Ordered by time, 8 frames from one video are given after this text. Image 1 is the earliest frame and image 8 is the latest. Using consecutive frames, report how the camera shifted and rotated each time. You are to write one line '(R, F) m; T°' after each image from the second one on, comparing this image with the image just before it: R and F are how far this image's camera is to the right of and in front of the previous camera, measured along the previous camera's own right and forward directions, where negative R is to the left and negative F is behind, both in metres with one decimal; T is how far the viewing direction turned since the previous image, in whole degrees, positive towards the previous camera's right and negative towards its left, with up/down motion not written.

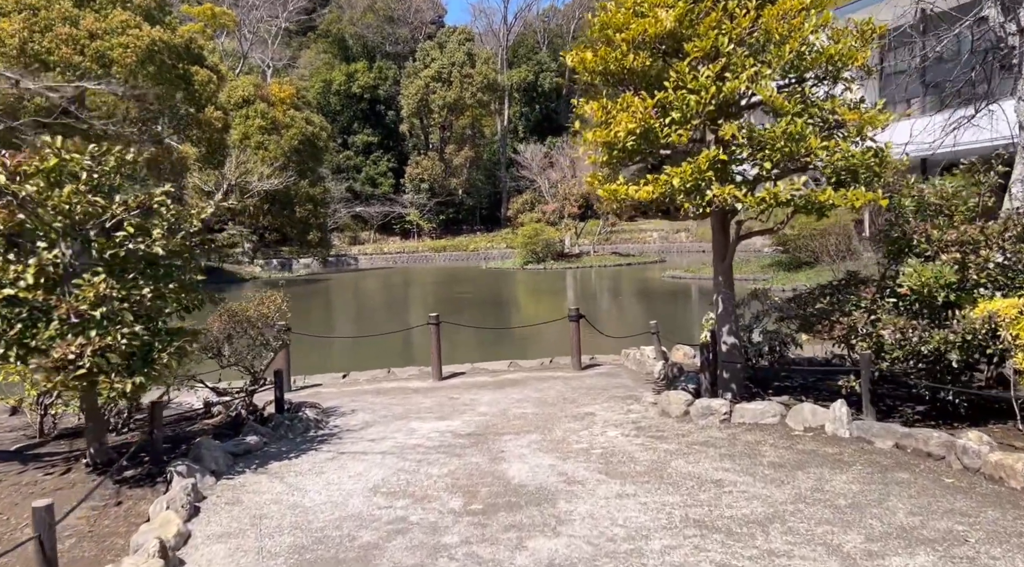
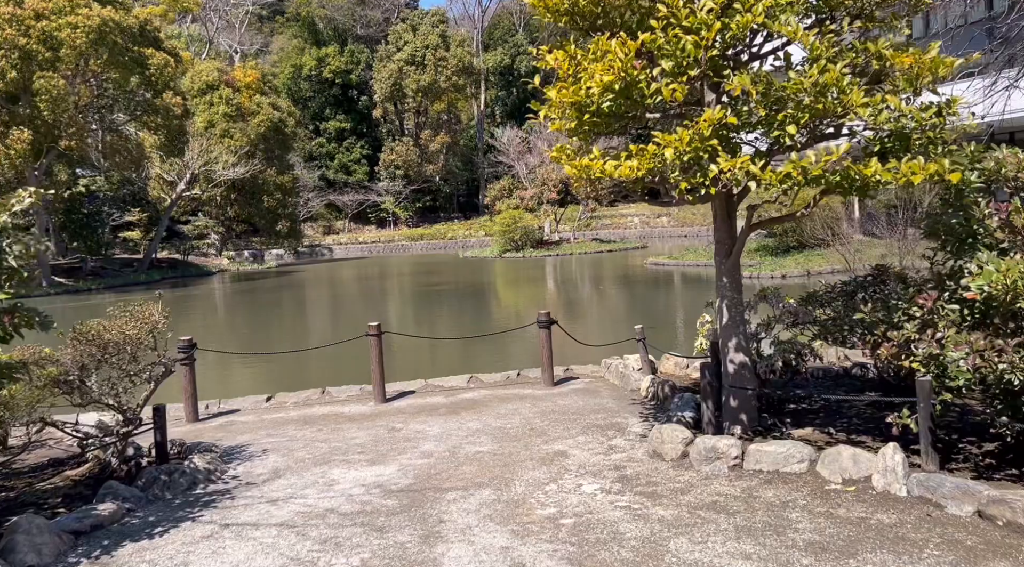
(+0.1, +0.8) m; +1°
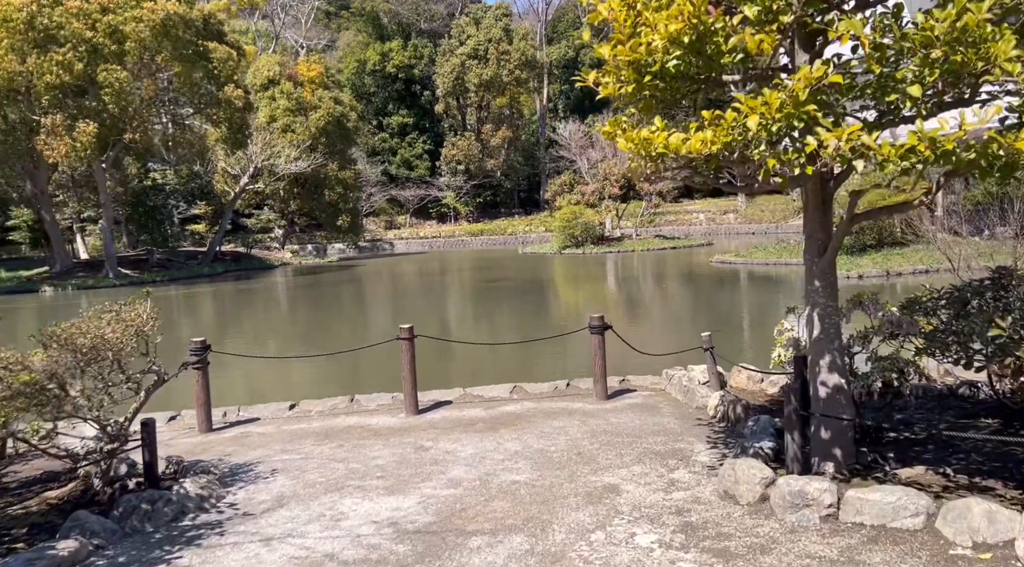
(+0.1, +0.5) m; -4°
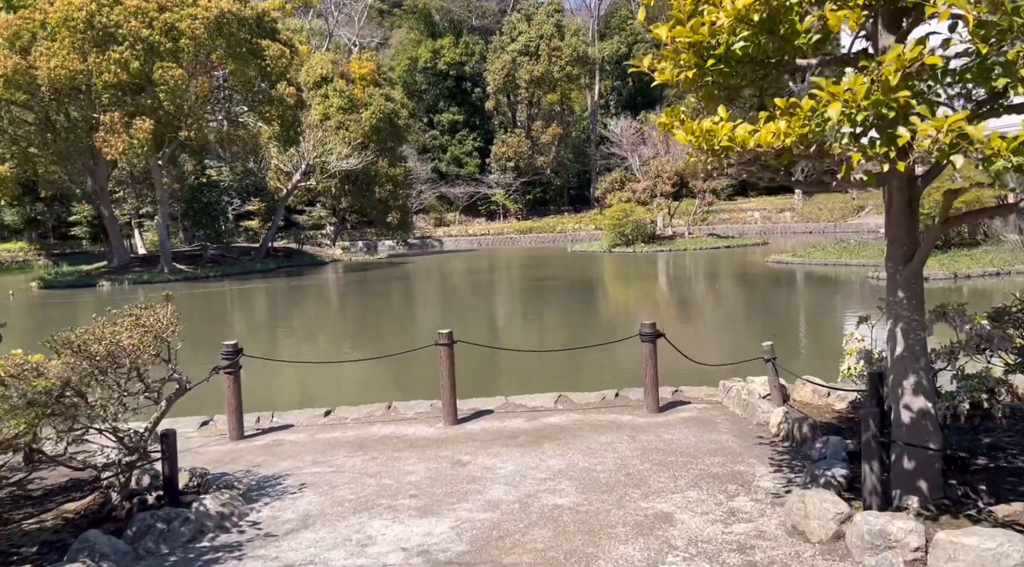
(0.0, +0.2) m; -3°
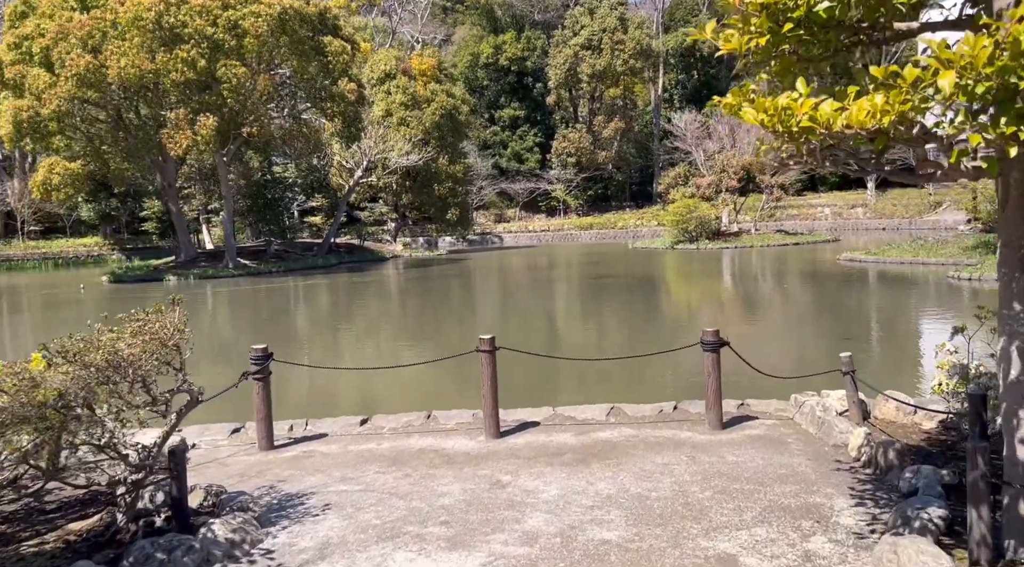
(0.0, +0.3) m; -4°
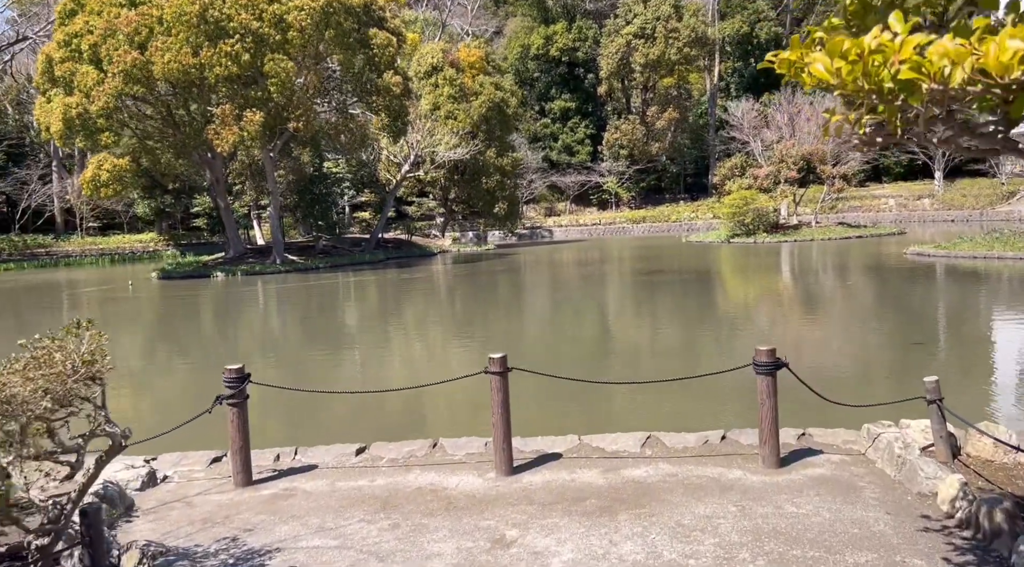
(+0.1, +0.5) m; -3°
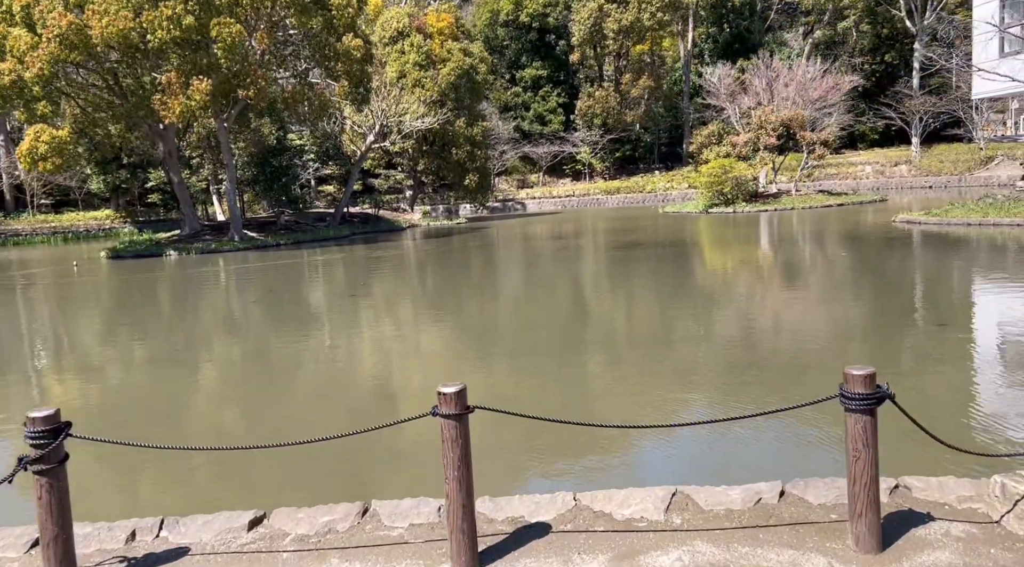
(0.0, +1.0) m; +2°
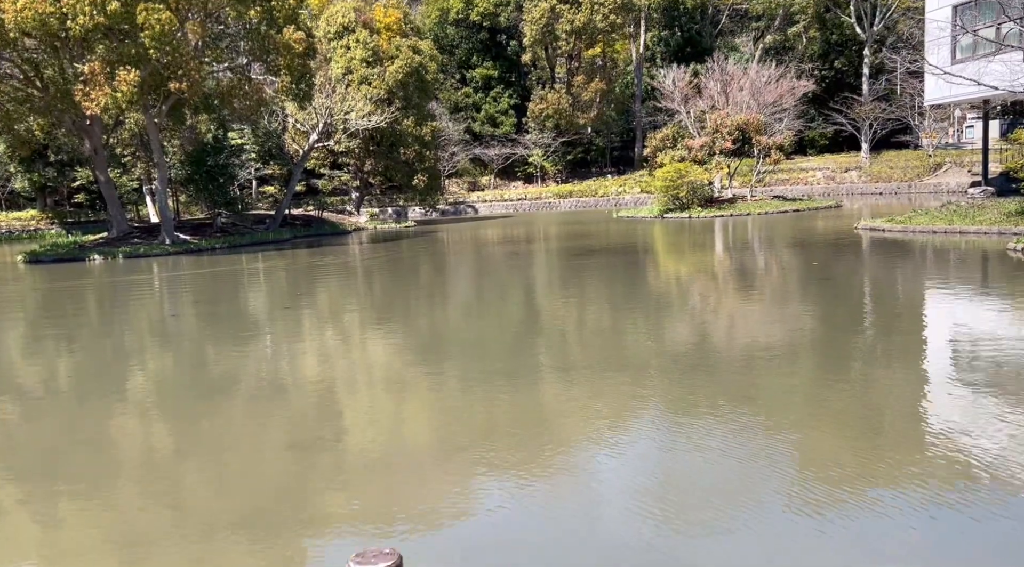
(0.0, +0.8) m; +3°
